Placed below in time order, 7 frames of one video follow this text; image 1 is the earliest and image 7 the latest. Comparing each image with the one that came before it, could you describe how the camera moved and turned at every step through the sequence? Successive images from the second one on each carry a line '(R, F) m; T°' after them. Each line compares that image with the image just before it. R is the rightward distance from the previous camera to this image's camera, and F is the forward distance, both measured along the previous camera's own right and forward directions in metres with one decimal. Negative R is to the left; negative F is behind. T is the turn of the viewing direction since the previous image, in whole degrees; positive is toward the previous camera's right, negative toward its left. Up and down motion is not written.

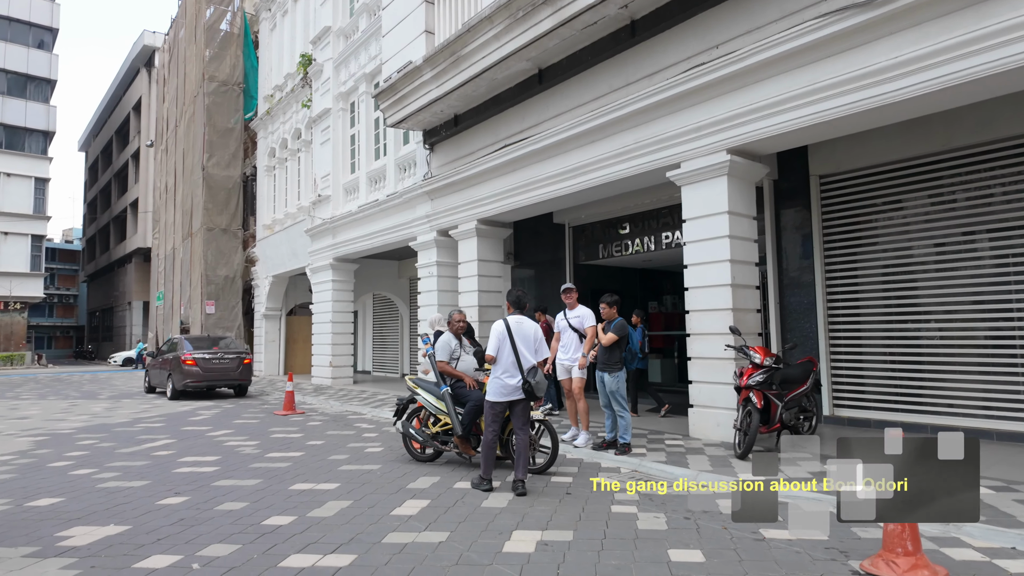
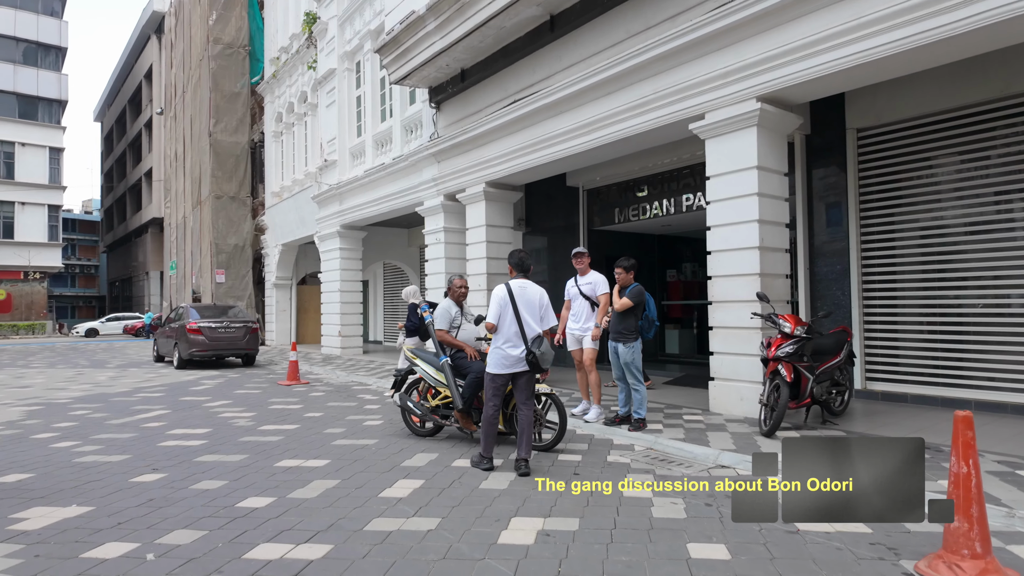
(+0.1, +0.6) m; -2°
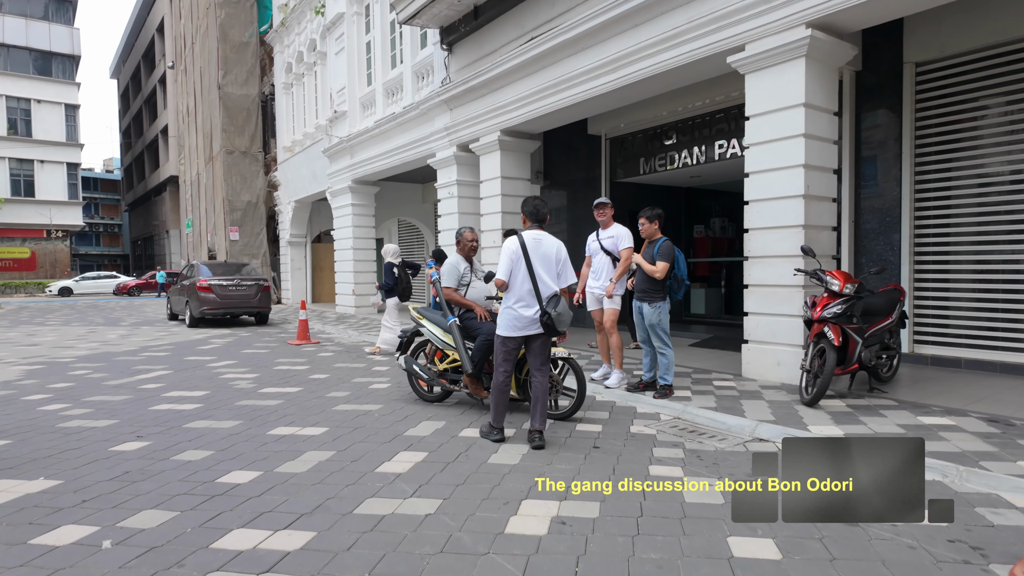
(0.0, +0.6) m; -2°
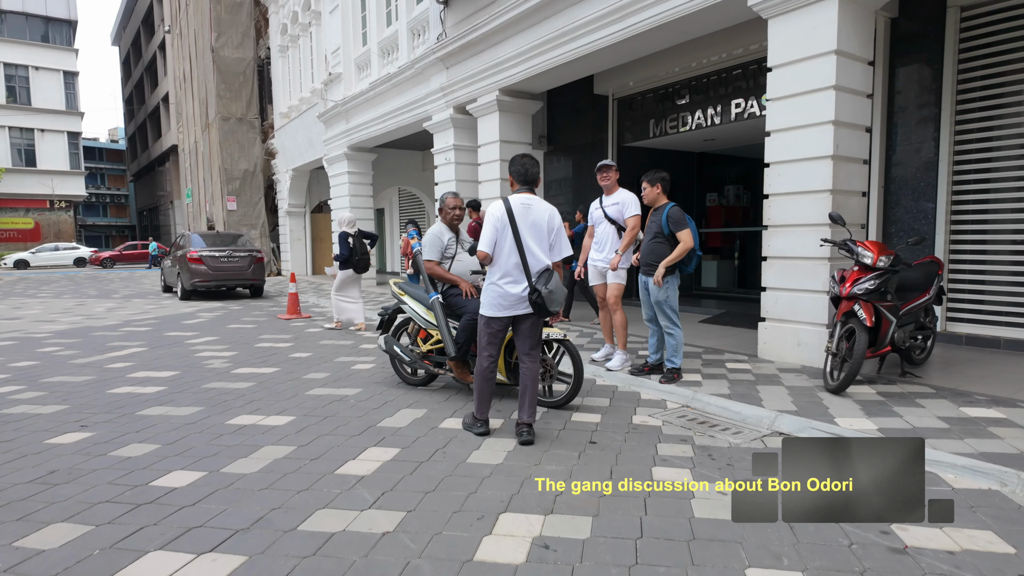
(+0.2, +0.6) m; -1°
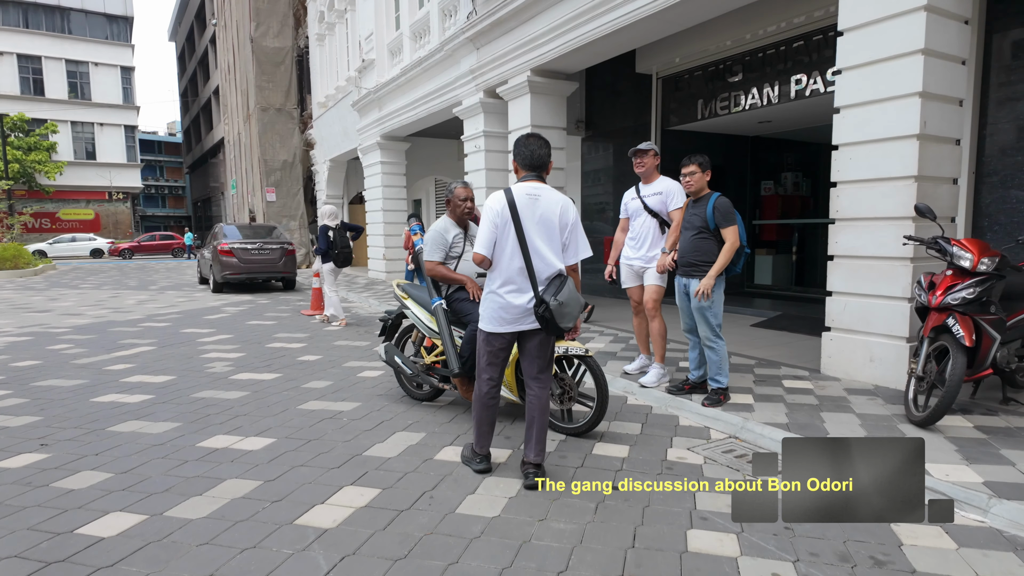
(+0.2, +0.7) m; -4°
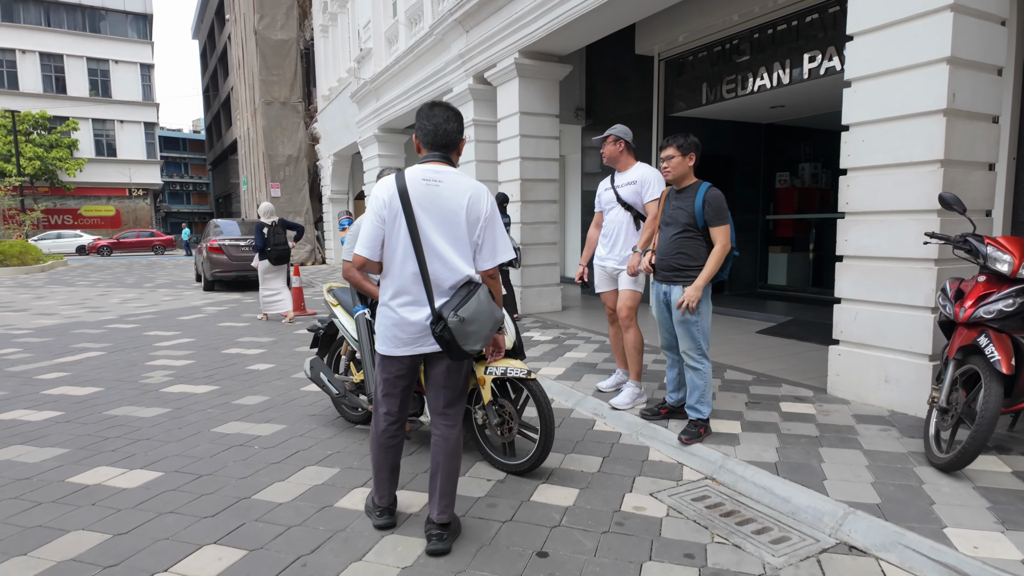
(+0.5, +0.7) m; -2°
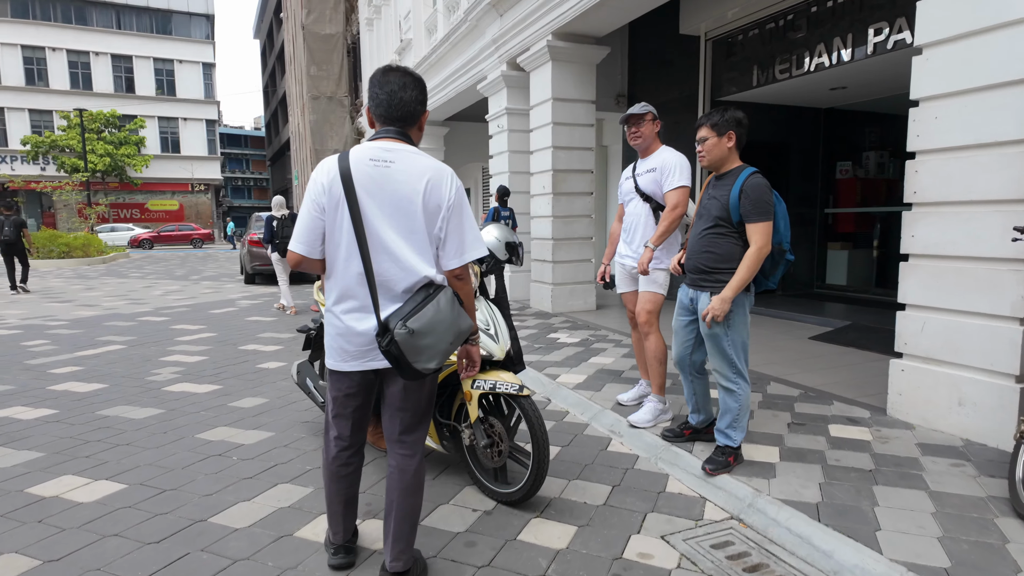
(+0.3, +0.5) m; -5°
